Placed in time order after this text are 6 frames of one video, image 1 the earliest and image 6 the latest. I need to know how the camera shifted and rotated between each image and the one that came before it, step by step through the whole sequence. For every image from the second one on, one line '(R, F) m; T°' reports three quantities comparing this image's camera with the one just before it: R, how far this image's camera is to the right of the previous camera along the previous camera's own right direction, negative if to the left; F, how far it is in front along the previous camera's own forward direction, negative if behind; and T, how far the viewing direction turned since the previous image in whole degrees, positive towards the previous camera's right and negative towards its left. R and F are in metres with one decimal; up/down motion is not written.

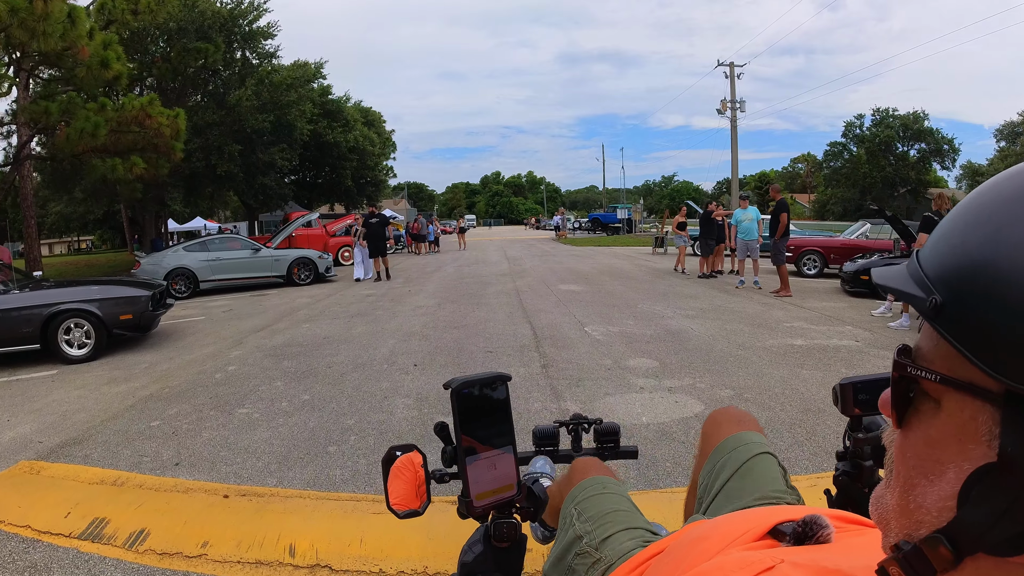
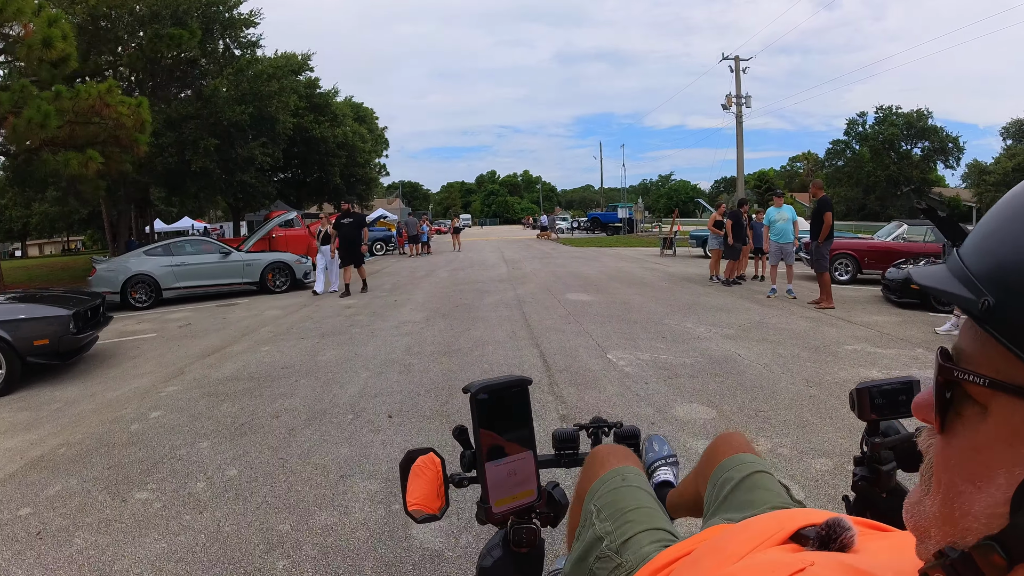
(-0.1, +1.2) m; 0°
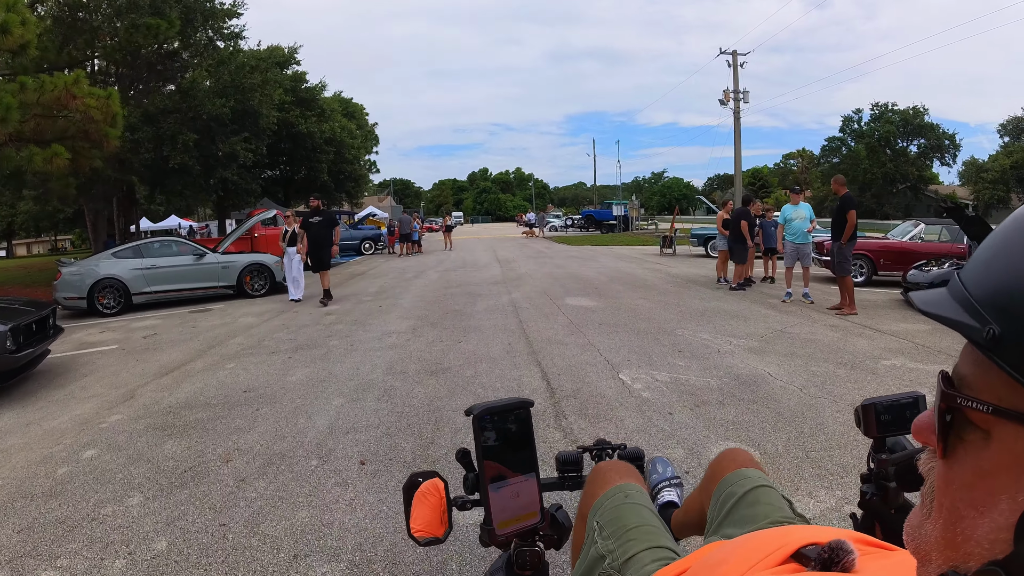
(0.0, +0.7) m; +1°
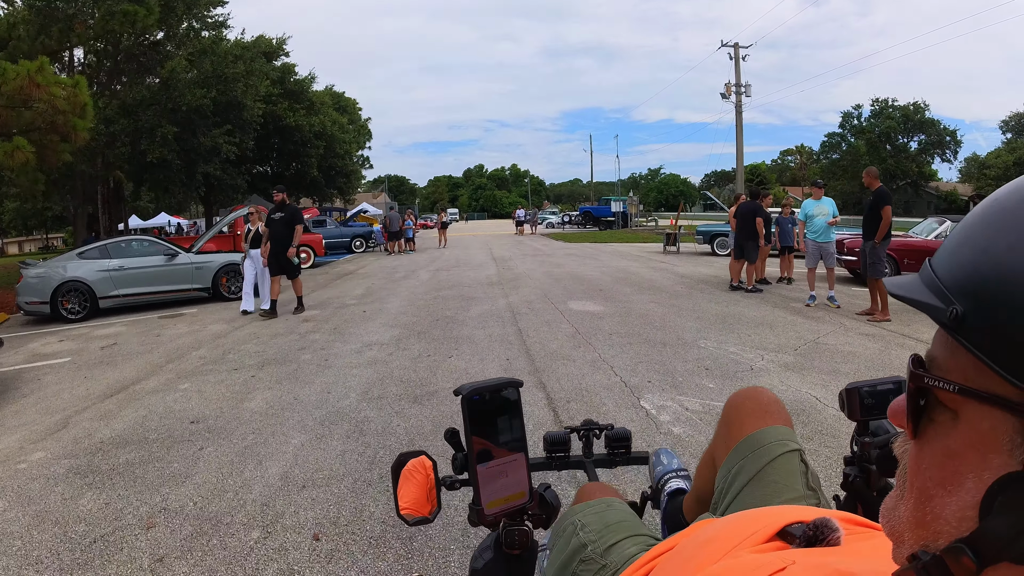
(0.0, +0.7) m; 0°
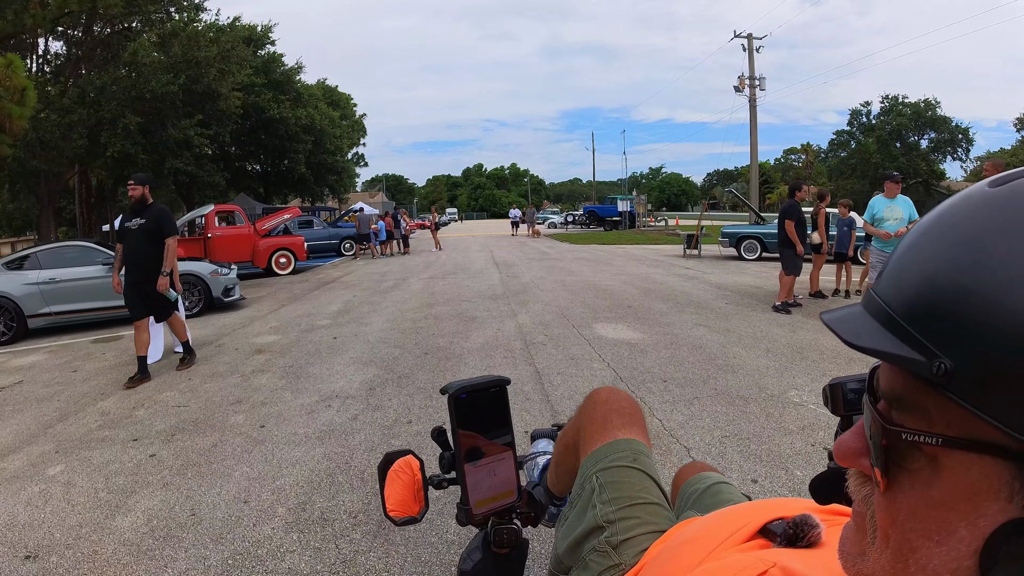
(-0.1, +1.5) m; 0°
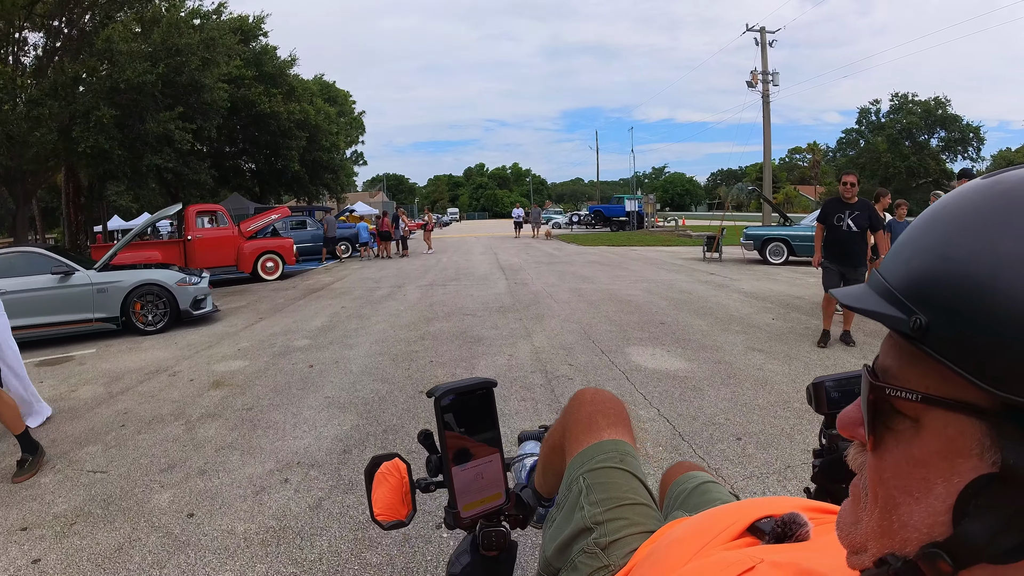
(-0.1, +0.8) m; 0°
